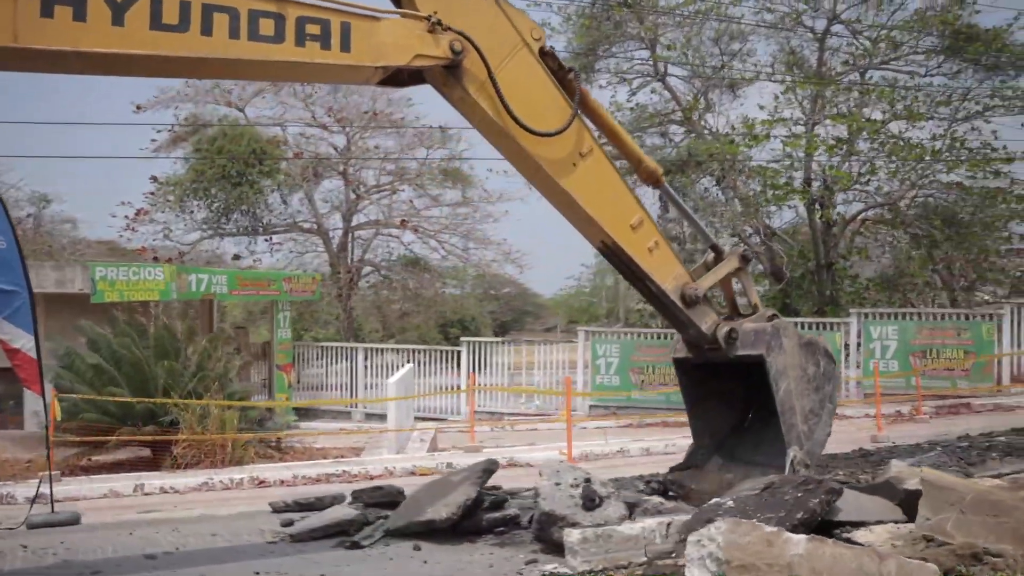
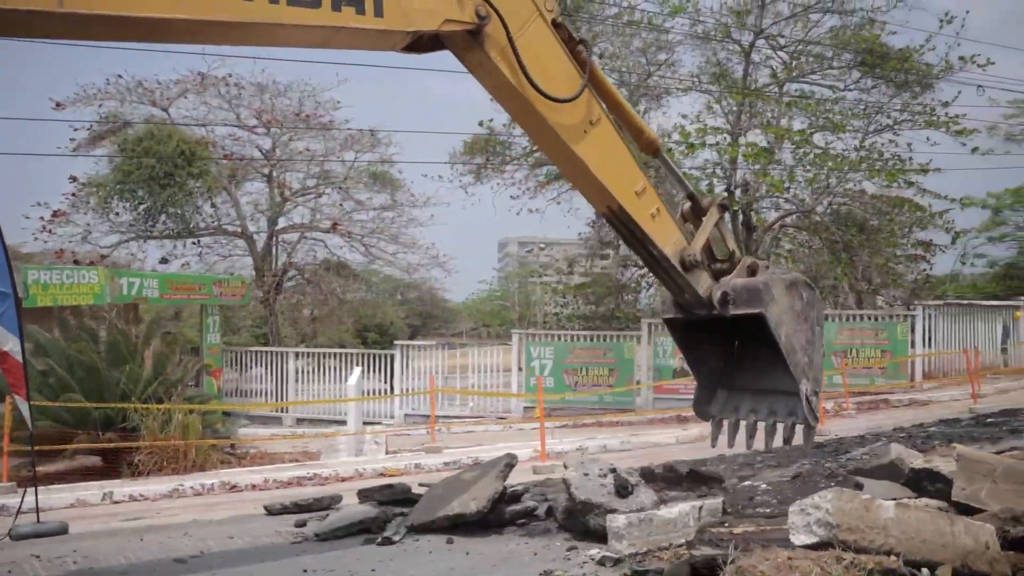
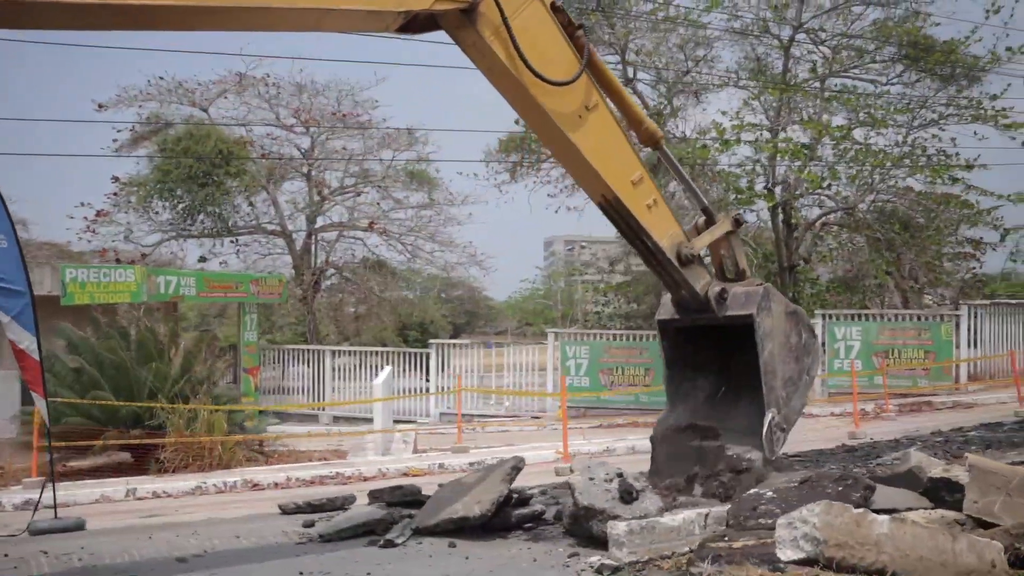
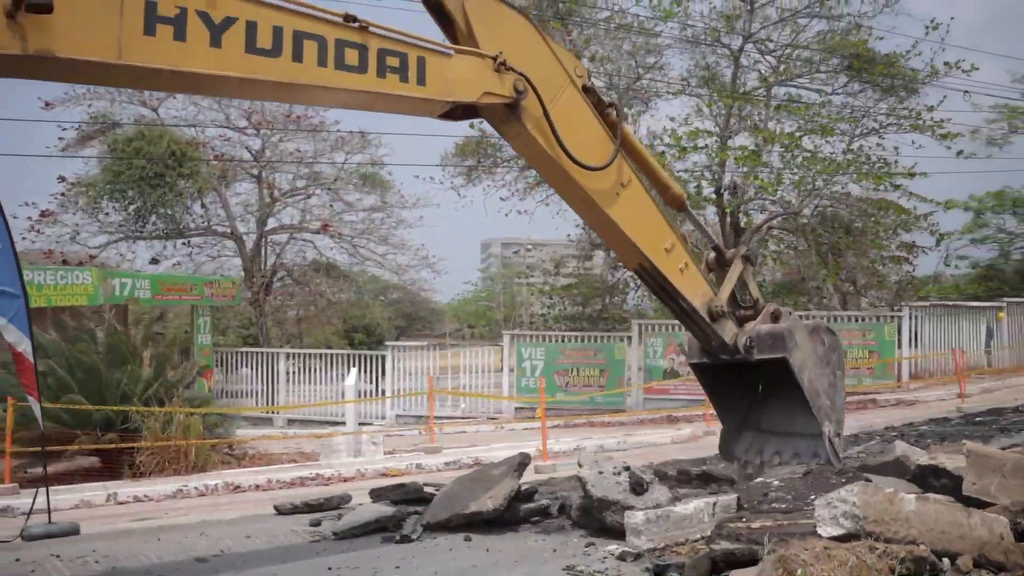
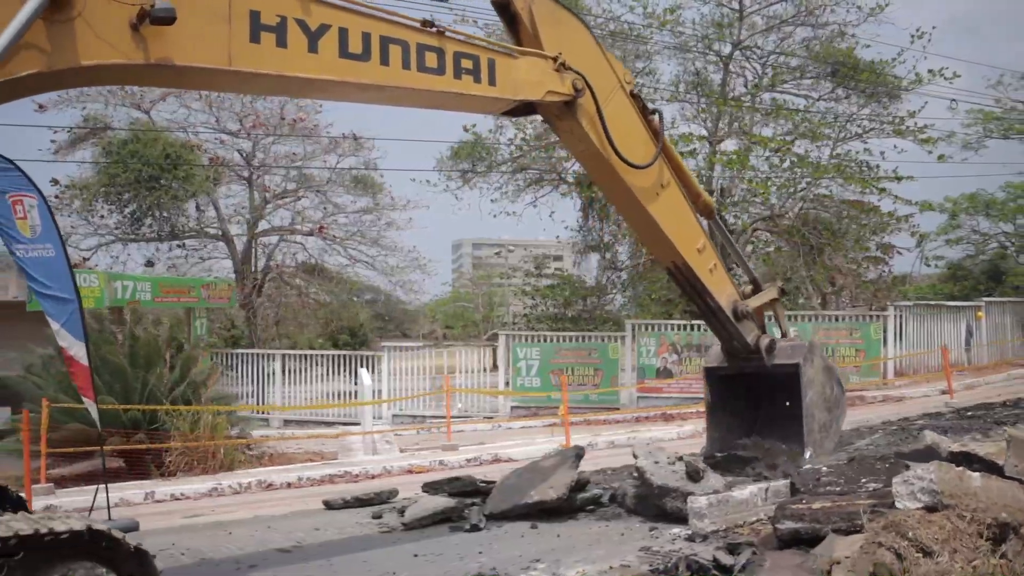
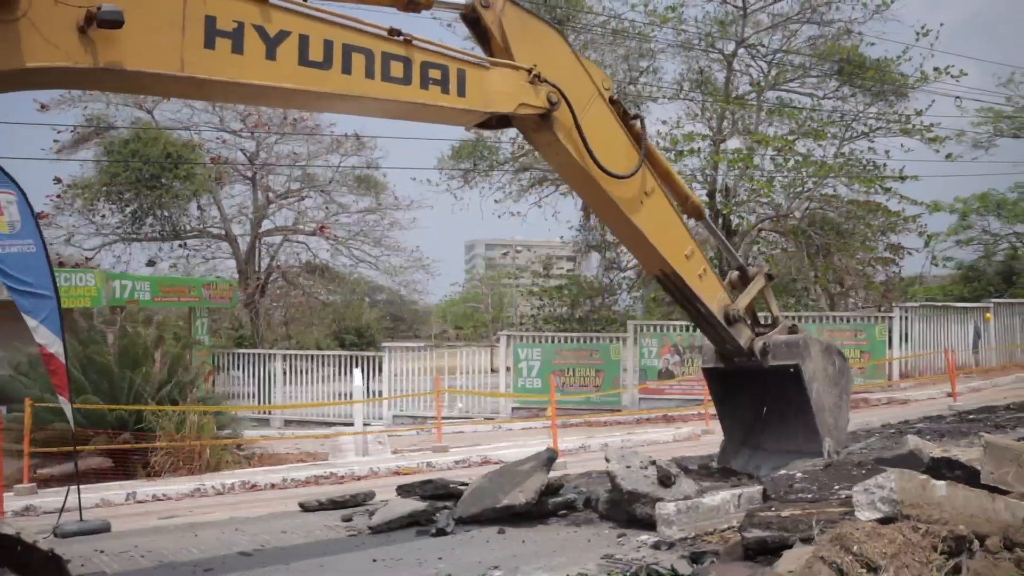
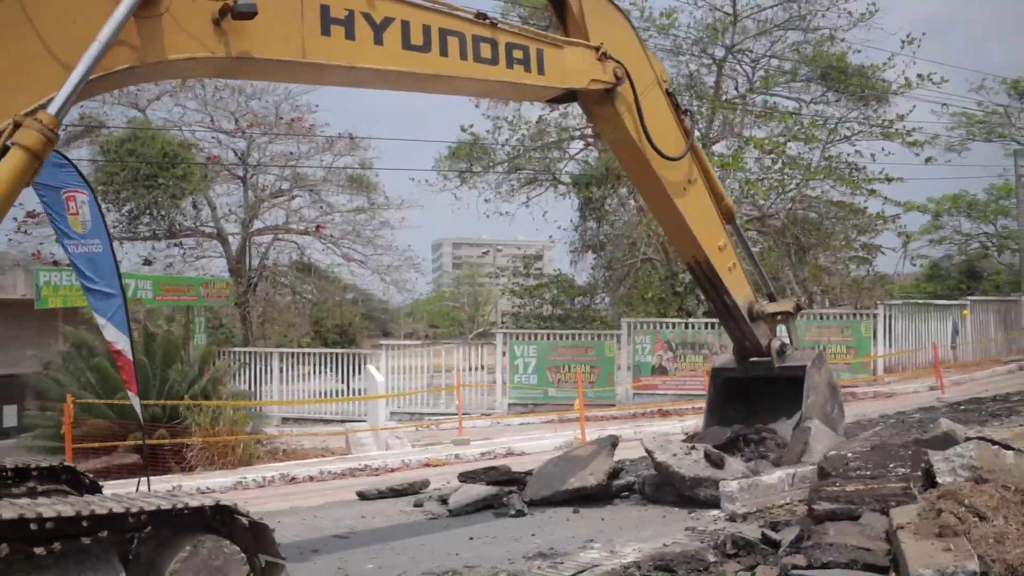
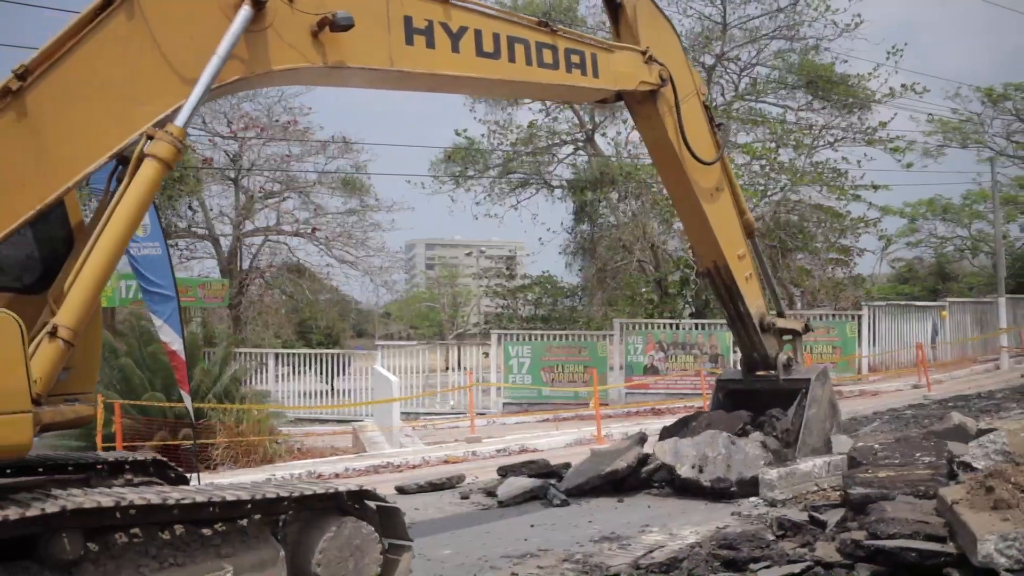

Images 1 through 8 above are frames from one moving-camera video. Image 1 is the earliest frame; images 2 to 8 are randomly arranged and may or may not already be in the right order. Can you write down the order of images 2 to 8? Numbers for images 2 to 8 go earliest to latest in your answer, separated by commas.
3, 2, 4, 6, 5, 7, 8
